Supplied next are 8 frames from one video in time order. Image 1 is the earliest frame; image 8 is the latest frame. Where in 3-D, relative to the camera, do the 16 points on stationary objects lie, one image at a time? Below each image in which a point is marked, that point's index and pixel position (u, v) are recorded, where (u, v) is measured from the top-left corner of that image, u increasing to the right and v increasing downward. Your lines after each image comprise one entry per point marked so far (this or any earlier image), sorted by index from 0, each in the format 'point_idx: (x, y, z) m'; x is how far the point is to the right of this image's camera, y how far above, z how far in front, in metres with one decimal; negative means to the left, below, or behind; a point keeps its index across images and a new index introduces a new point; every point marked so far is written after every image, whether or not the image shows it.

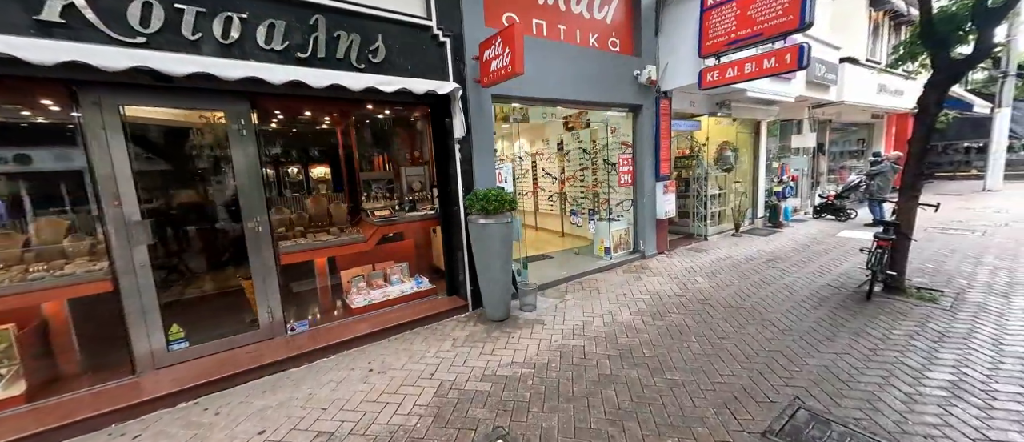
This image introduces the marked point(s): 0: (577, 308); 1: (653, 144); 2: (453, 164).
0: (+0.8, -1.1, +4.4) m
1: (+2.6, +1.4, +6.3) m
2: (-0.7, +0.7, +4.1) m
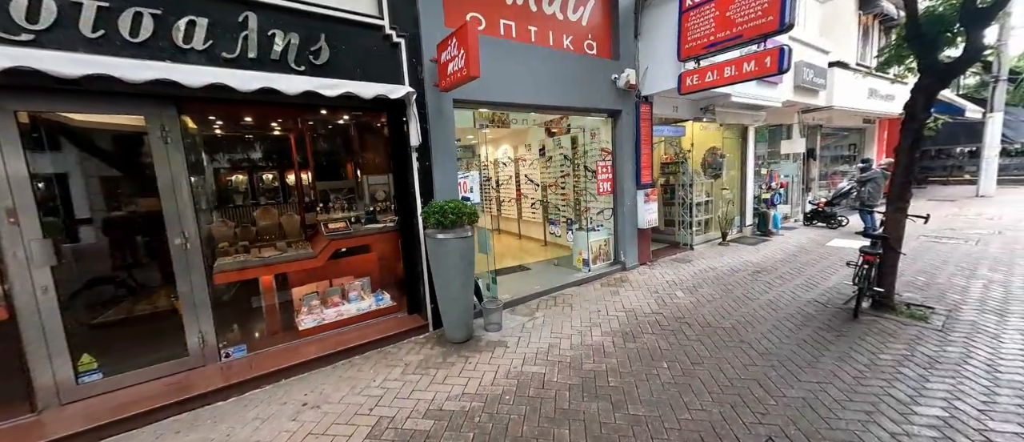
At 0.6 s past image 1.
0: (+0.4, -1.3, +4.1) m
1: (+2.2, +1.3, +6.1) m
2: (-1.2, +0.5, +3.9) m
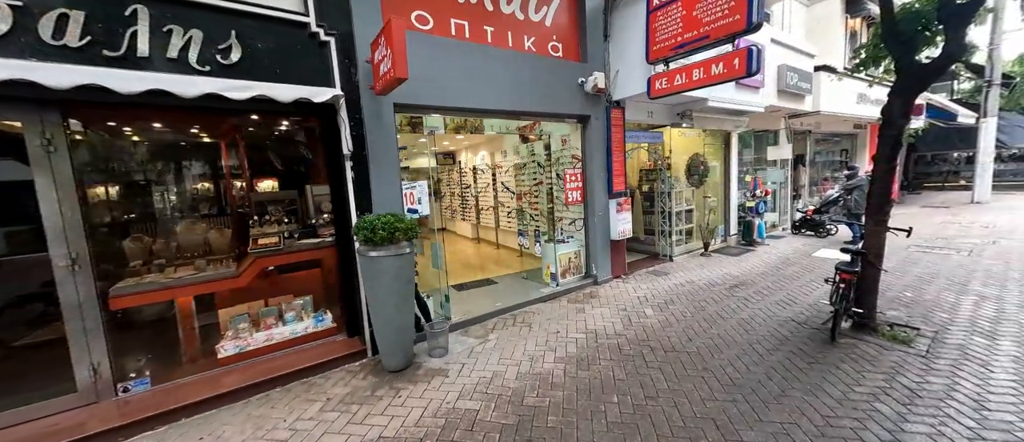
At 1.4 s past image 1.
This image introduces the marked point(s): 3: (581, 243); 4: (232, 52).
0: (-0.2, -1.4, +3.7) m
1: (+1.6, +1.1, +5.8) m
2: (-1.8, +0.4, +3.5) m
3: (+1.2, -0.4, +5.9) m
4: (-2.4, +1.4, +2.9) m
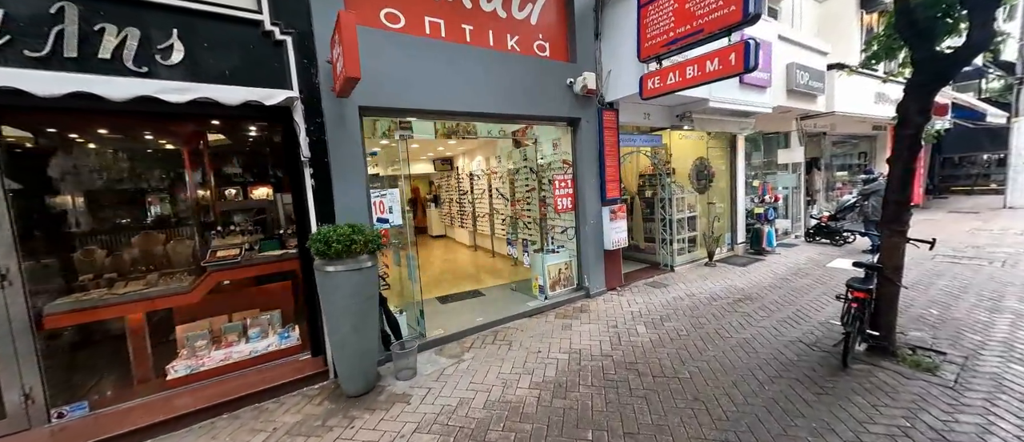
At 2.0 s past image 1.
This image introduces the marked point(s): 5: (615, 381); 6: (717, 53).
0: (-0.5, -1.6, +3.4) m
1: (+1.4, +0.9, +5.5) m
2: (-2.0, +0.3, +3.3) m
3: (+1.0, -0.5, +5.6) m
4: (-2.7, +1.3, +2.7) m
5: (+1.0, -1.5, +3.3) m
6: (+2.3, +1.9, +3.8) m
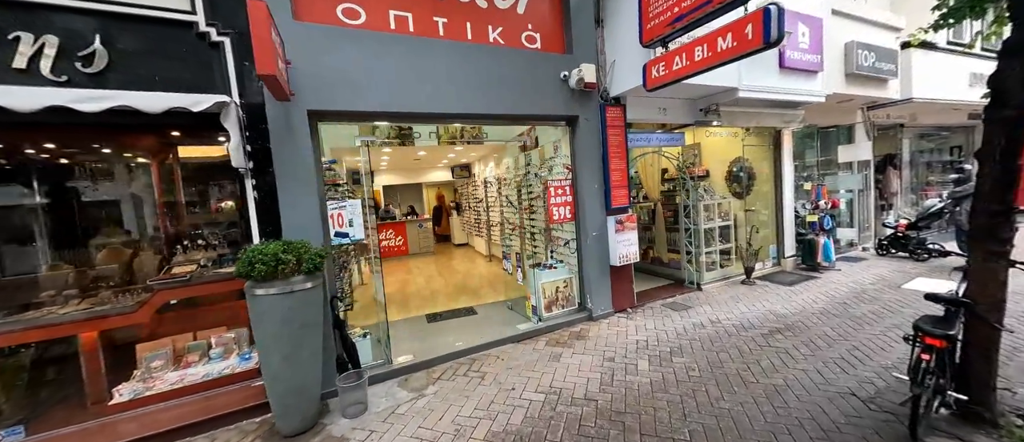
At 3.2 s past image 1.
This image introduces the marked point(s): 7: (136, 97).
0: (-0.8, -1.7, +3.0) m
1: (+1.2, +0.8, +4.8) m
2: (-2.4, +0.1, +3.1) m
3: (+0.9, -0.7, +4.9) m
4: (-3.1, +1.2, +2.5) m
5: (+0.6, -1.7, +2.6) m
6: (+2.0, +1.7, +3.0) m
7: (-2.8, +0.9, +2.5) m
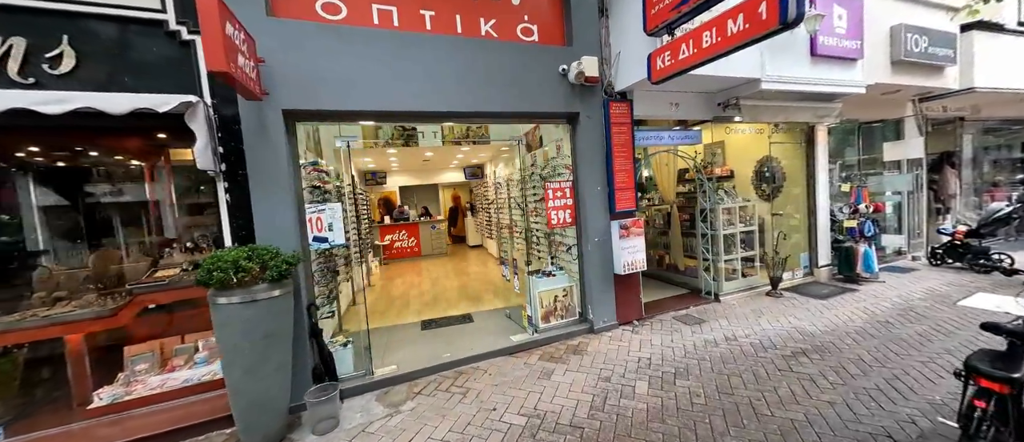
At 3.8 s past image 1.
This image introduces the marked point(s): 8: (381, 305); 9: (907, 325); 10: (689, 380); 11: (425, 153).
0: (-1.0, -1.7, +2.8) m
1: (+1.2, +0.7, +4.4) m
2: (-2.5, +0.1, +3.0) m
3: (+0.8, -0.8, +4.6) m
4: (-3.3, +1.2, +2.5) m
5: (+0.4, -1.7, +2.3) m
6: (+1.8, +1.7, +2.6) m
7: (-3.0, +0.9, +2.5) m
8: (-2.4, -1.5, +6.2) m
9: (+4.8, -1.3, +4.1) m
10: (+1.7, -1.5, +3.3) m
11: (-2.0, +1.6, +7.9) m
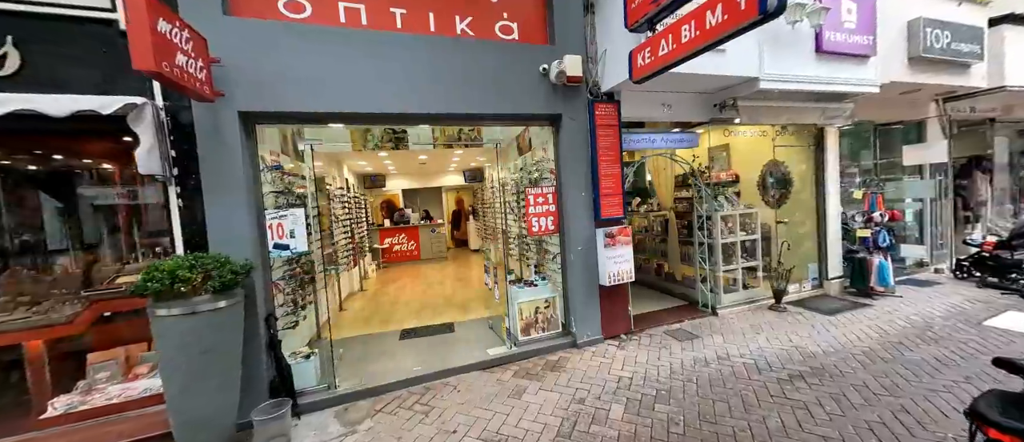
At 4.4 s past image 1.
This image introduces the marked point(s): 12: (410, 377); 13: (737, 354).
0: (-1.3, -1.8, +2.6) m
1: (+1.0, +0.6, +4.2) m
2: (-2.9, 0.0, +2.9) m
3: (+0.6, -0.9, +4.3) m
4: (-3.6, +1.1, +2.4) m
5: (0.0, -1.8, +2.1) m
6: (+1.5, +1.6, +2.4) m
7: (-3.3, +0.8, +2.4) m
8: (-2.6, -1.6, +6.1) m
9: (+4.5, -1.4, +3.7) m
10: (+1.4, -1.6, +3.0) m
11: (-2.1, +1.5, +7.7) m
12: (-1.0, -1.6, +3.5) m
13: (+2.5, -1.5, +3.8) m
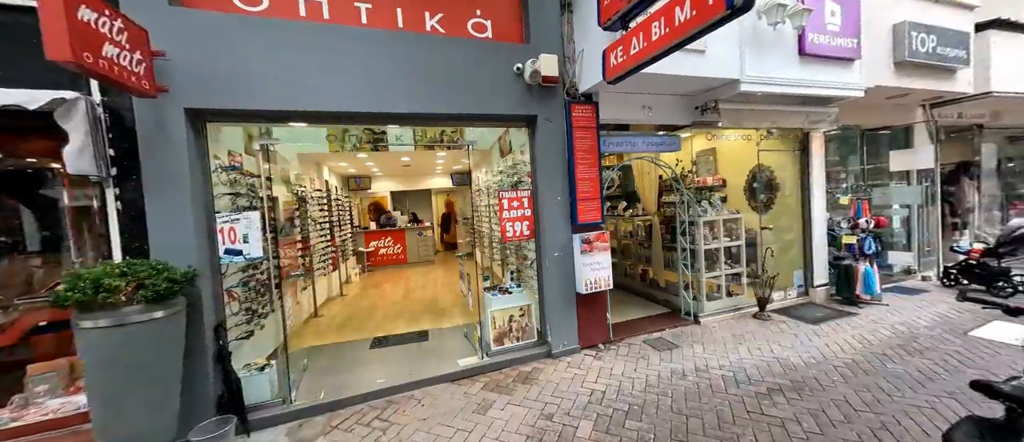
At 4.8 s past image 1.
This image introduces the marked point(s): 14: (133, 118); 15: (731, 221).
0: (-1.6, -1.8, +2.4) m
1: (+0.6, +0.6, +4.1) m
2: (-3.2, 0.0, +2.7) m
3: (+0.3, -0.9, +4.2) m
4: (-3.9, +1.1, +2.3) m
5: (-0.3, -1.8, +1.9) m
6: (+1.2, +1.5, +2.3) m
7: (-3.6, +0.8, +2.2) m
8: (-2.9, -1.7, +5.9) m
9: (+4.2, -1.5, +3.6) m
10: (+1.1, -1.7, +2.9) m
11: (-2.5, +1.4, +7.6) m
12: (-1.4, -1.7, +3.4) m
13: (+2.2, -1.6, +3.7) m
14: (-3.0, +0.8, +2.6) m
15: (+3.4, 0.0, +5.3) m
